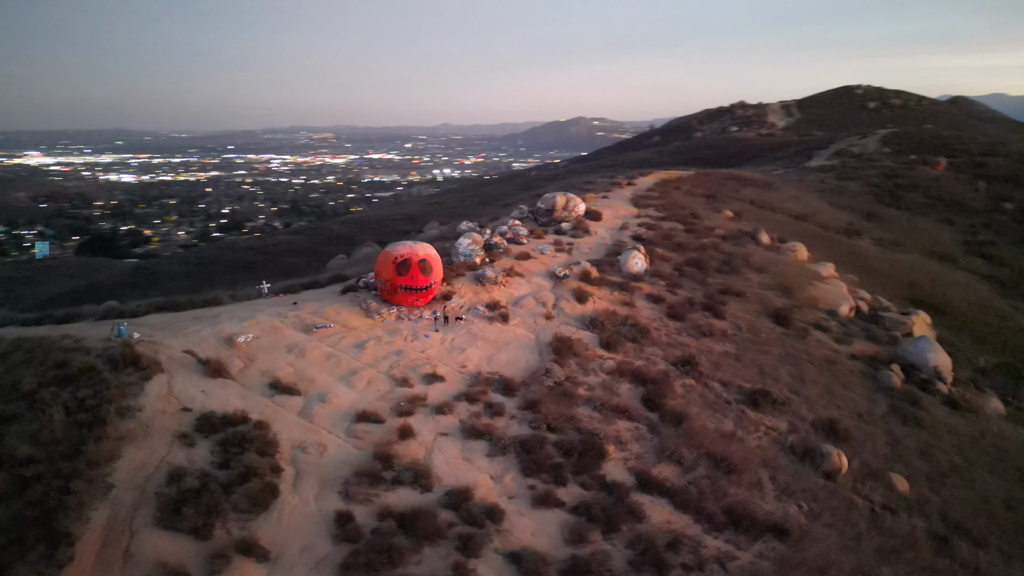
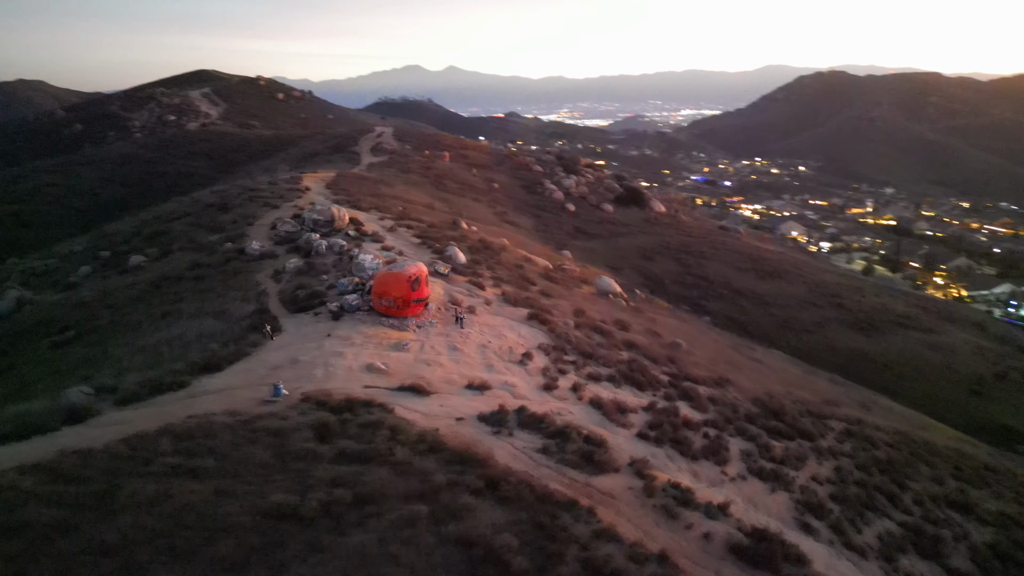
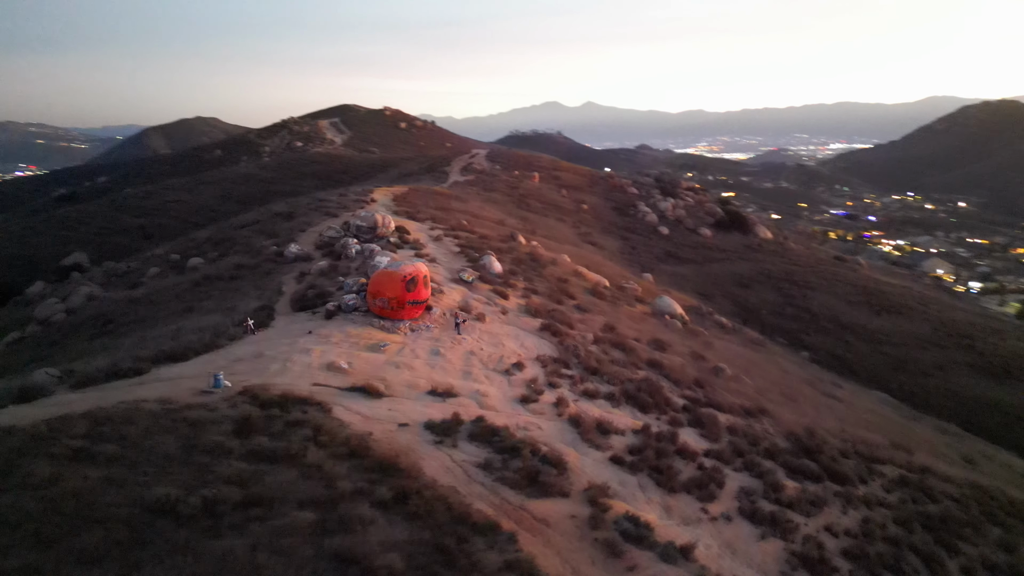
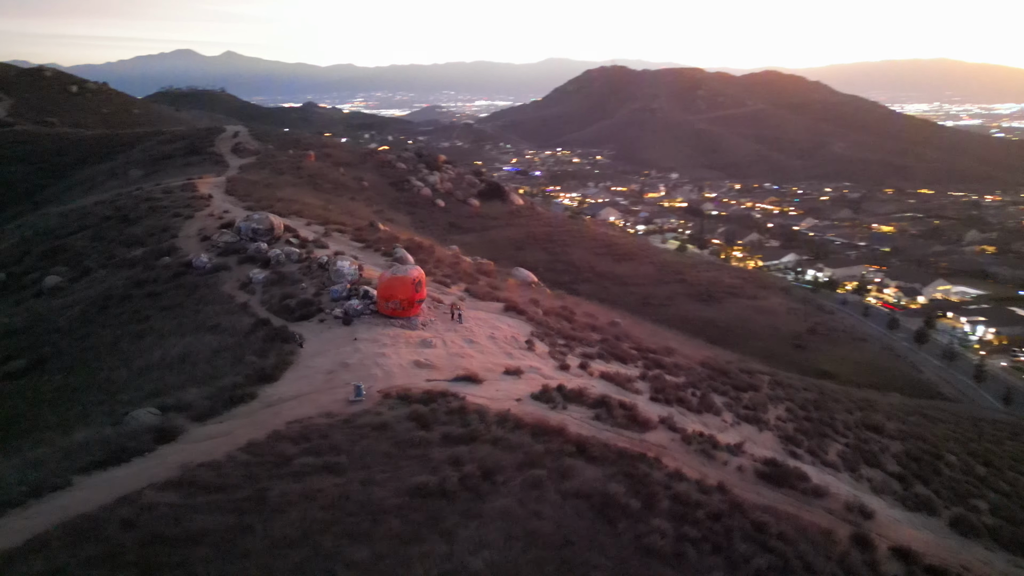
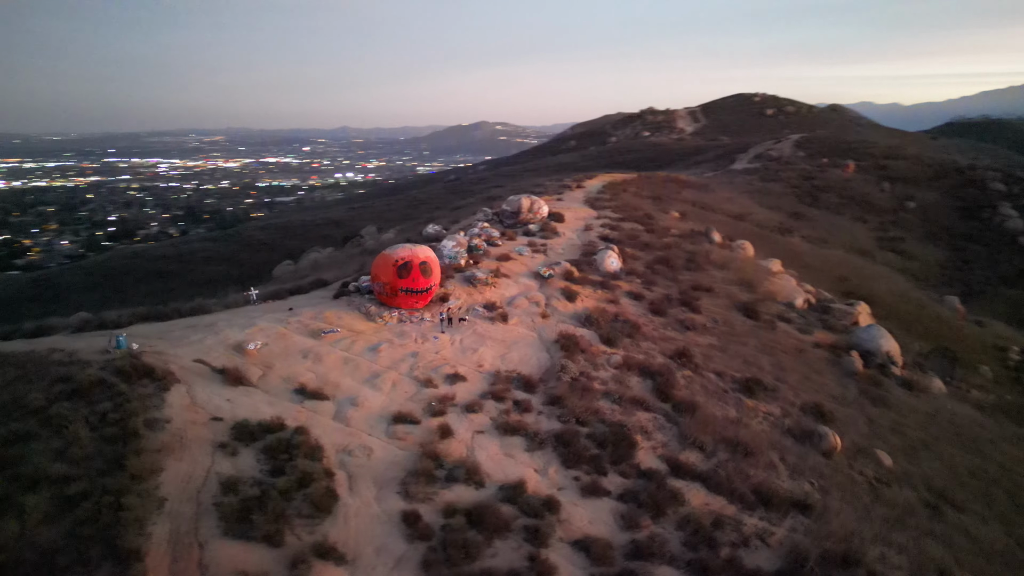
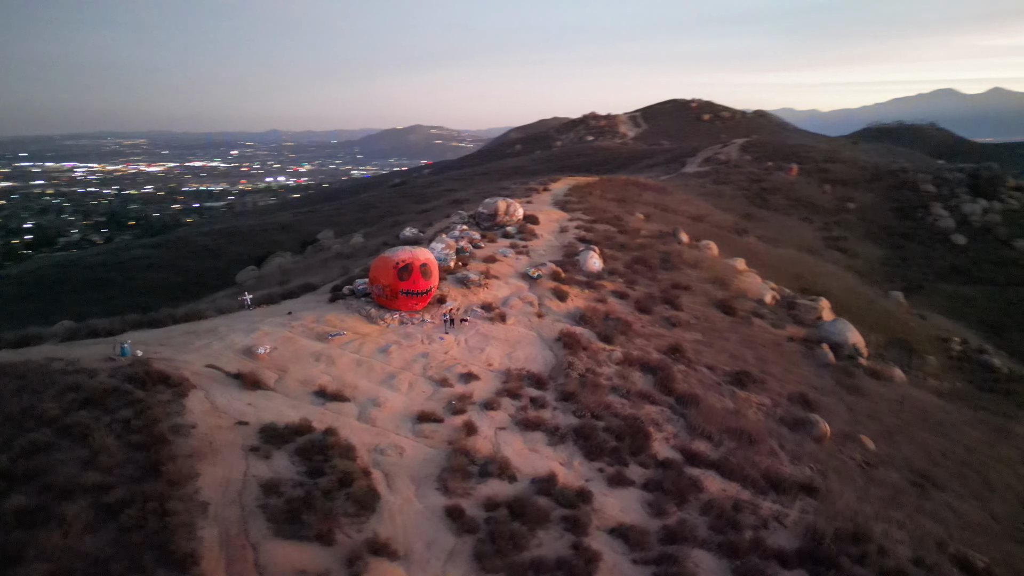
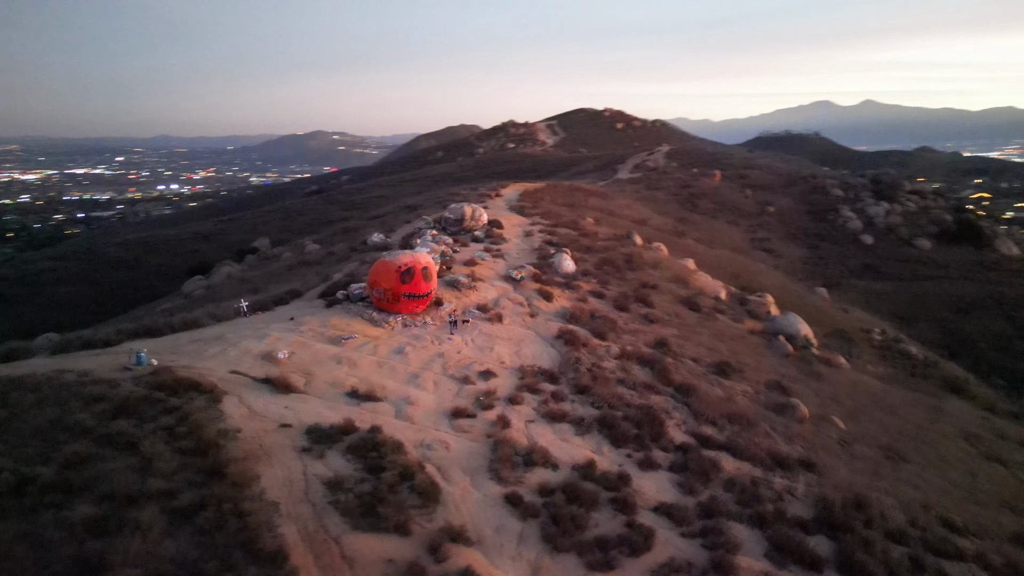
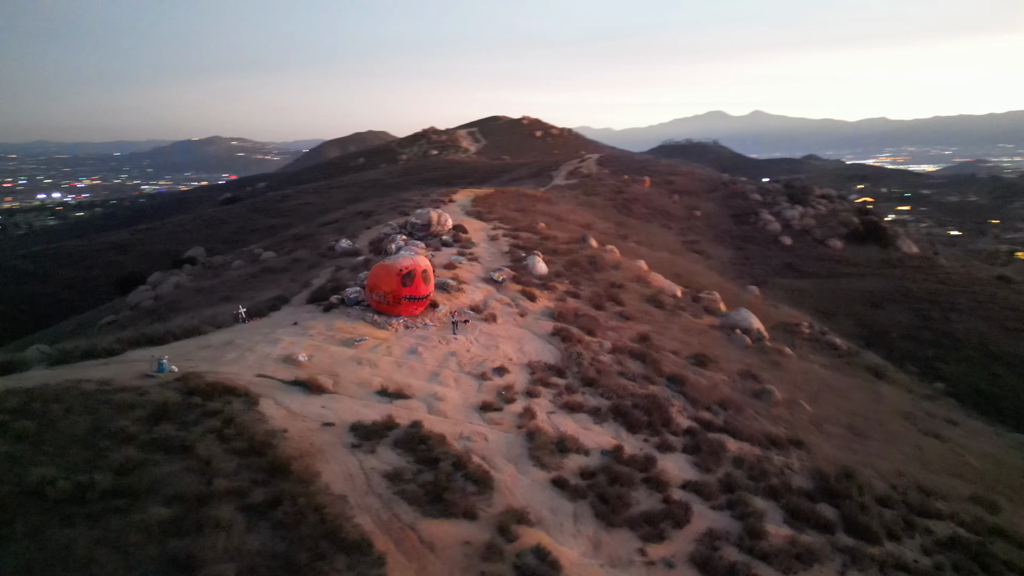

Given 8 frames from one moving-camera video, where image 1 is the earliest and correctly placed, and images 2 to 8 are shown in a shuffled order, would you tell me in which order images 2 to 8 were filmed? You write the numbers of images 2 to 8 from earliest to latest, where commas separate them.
5, 6, 7, 8, 3, 2, 4
